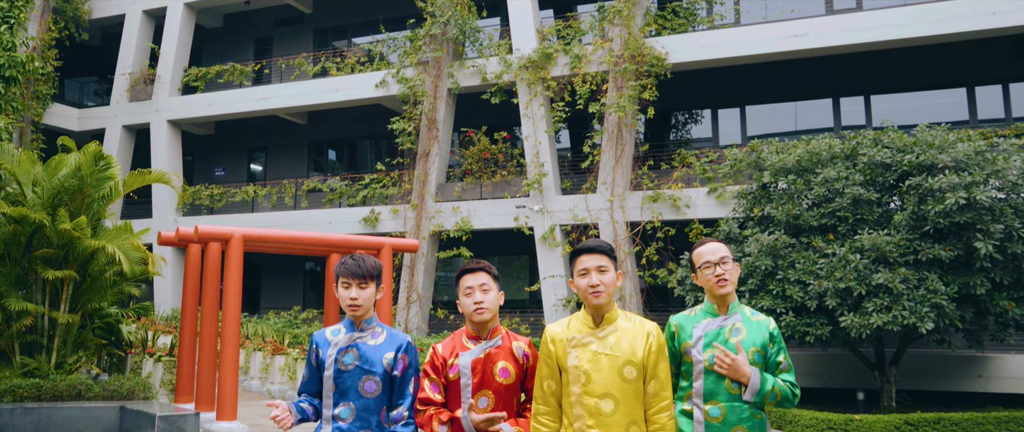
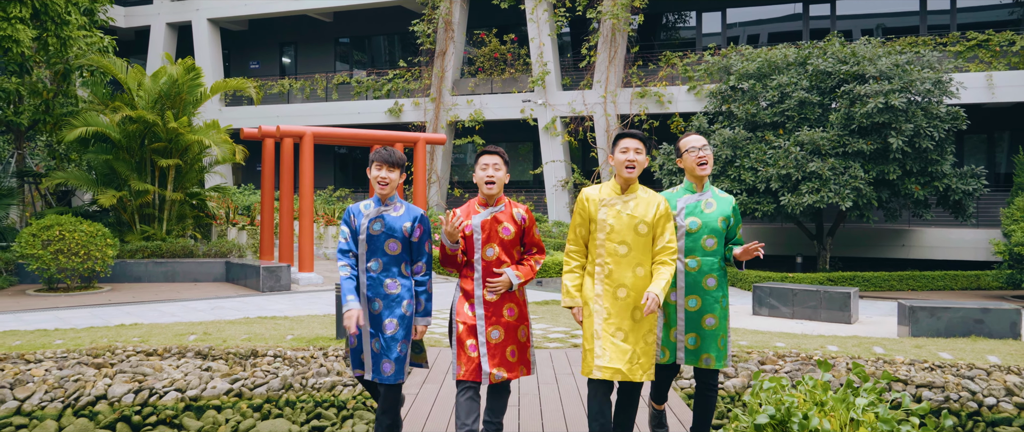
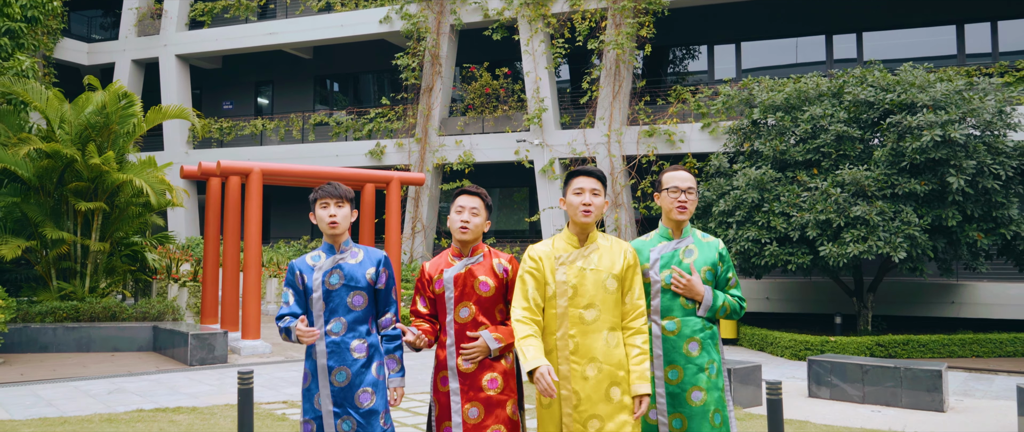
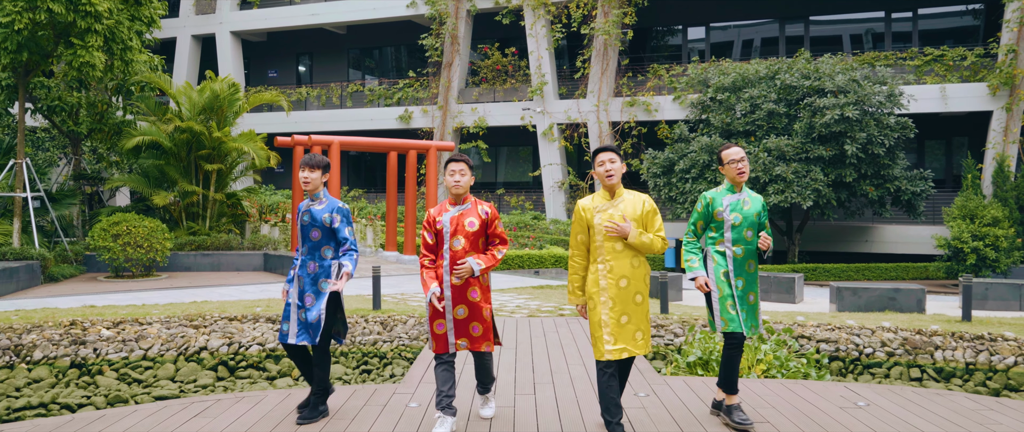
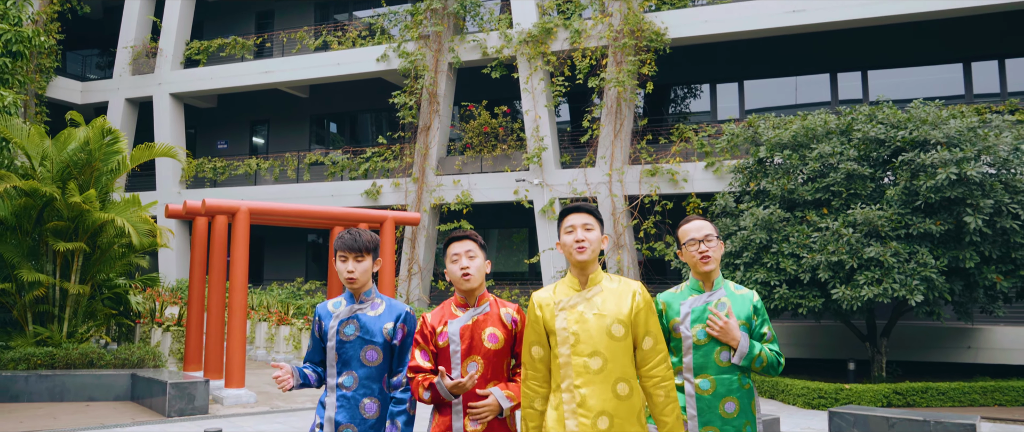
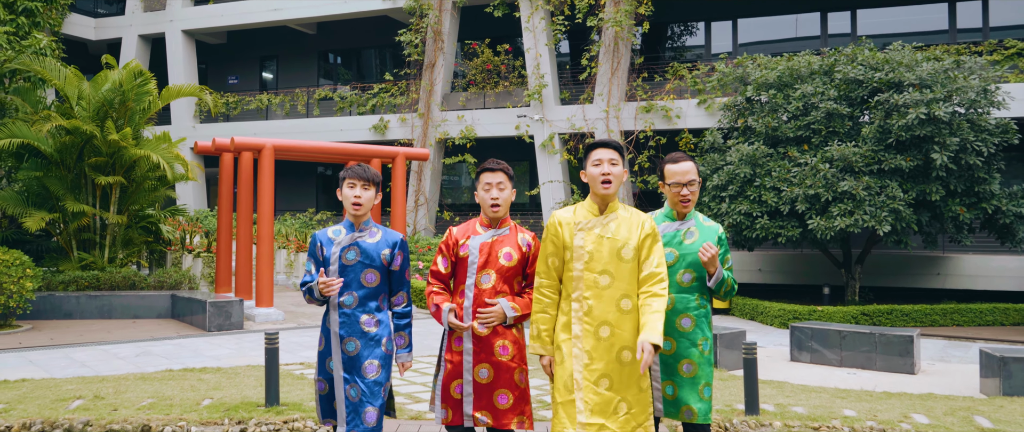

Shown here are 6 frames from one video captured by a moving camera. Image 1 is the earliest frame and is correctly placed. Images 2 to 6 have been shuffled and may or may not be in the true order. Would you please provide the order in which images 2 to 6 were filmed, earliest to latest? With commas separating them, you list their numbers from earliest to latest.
5, 3, 6, 2, 4
